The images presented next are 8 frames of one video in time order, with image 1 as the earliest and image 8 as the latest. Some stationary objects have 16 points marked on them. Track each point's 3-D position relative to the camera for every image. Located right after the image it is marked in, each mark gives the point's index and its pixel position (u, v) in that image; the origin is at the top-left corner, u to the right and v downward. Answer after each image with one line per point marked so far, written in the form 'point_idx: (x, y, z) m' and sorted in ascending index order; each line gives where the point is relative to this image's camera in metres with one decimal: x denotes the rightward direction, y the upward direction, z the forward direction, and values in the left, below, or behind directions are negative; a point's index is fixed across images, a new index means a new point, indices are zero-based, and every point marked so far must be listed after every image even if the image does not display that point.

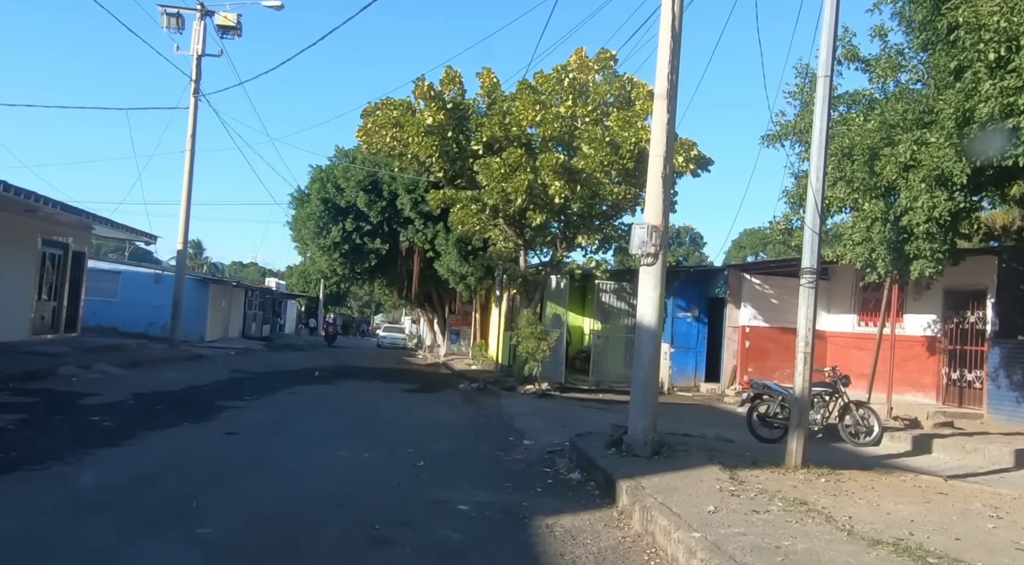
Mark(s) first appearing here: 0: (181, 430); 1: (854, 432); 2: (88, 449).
0: (-4.1, -1.8, +9.9) m
1: (+4.8, -2.1, +11.3) m
2: (-4.4, -1.8, +8.4) m
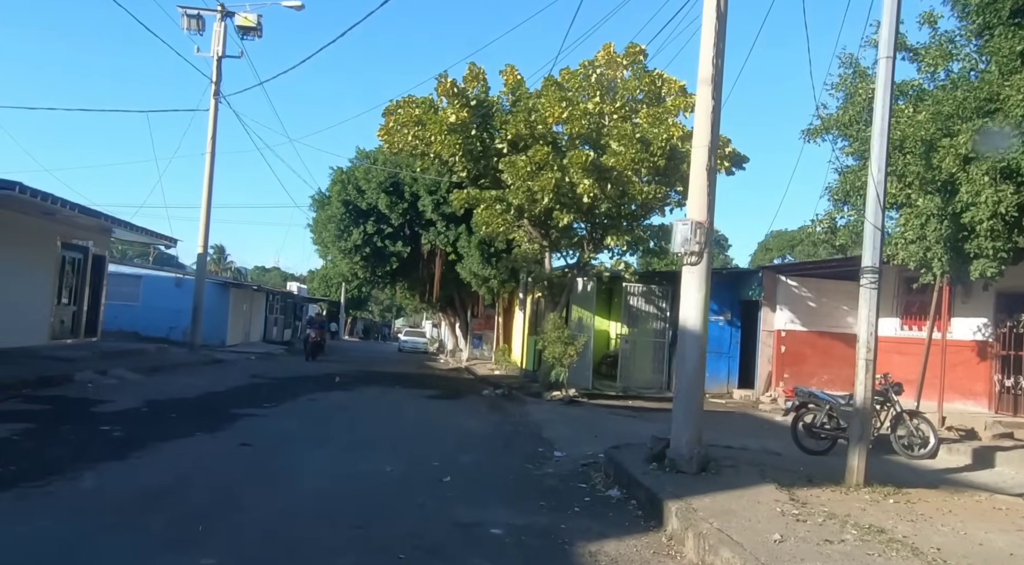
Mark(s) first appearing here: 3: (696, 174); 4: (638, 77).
0: (-3.7, -1.9, +9.4) m
1: (+5.2, -2.1, +10.6) m
2: (-4.1, -1.8, +7.9) m
3: (+1.9, +1.1, +8.2) m
4: (+2.9, +4.7, +18.5) m
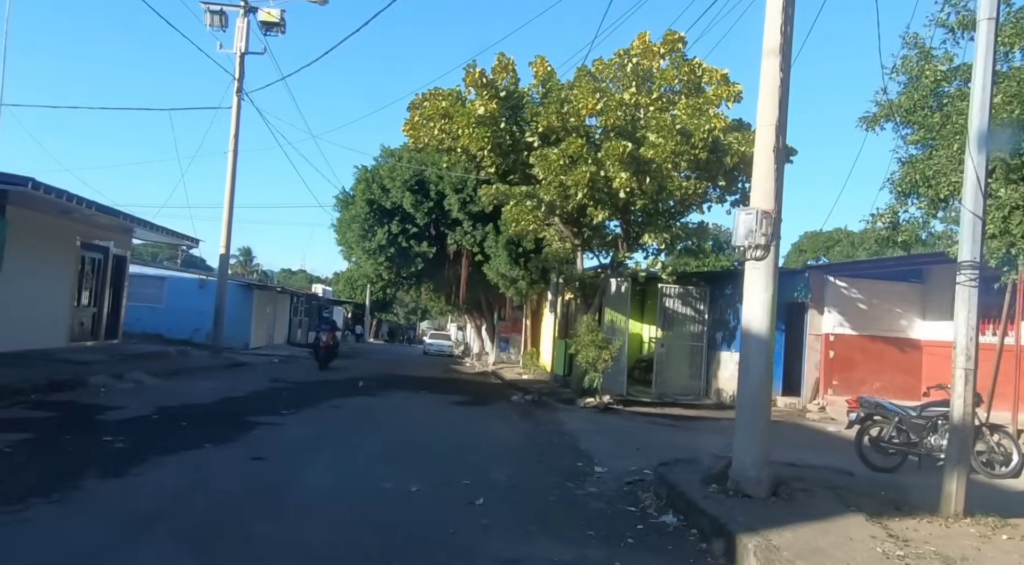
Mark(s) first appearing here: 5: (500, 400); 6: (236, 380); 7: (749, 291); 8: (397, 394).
0: (-3.3, -1.8, +8.6) m
1: (+5.6, -2.1, +9.5) m
2: (-3.8, -1.7, +7.1) m
3: (+2.2, +1.1, +7.2) m
4: (+3.6, +4.7, +17.5) m
5: (-0.3, -2.8, +19.2) m
6: (-6.6, -2.3, +19.3) m
7: (+2.1, -0.1, +7.3) m
8: (-2.7, -2.6, +19.0) m
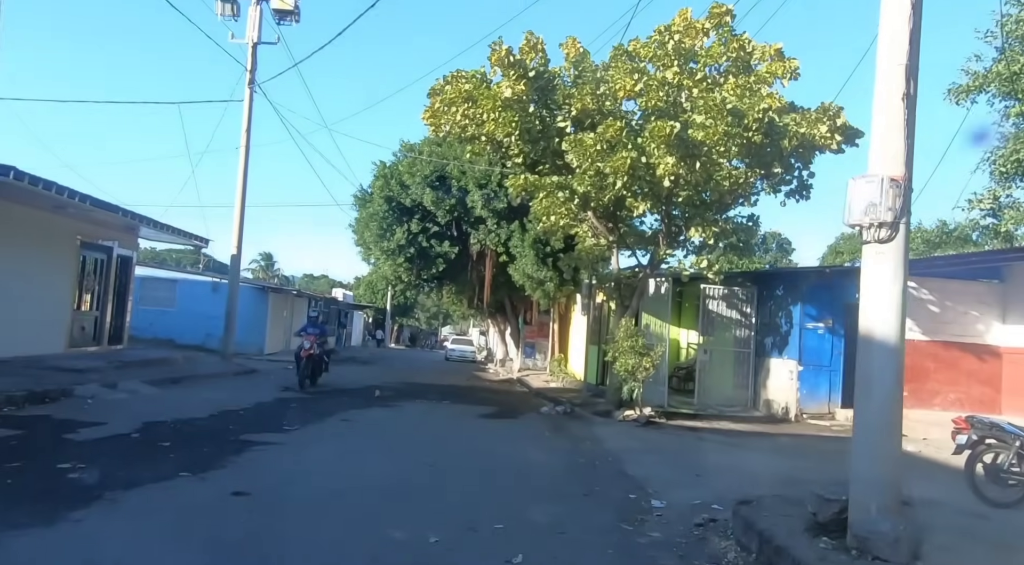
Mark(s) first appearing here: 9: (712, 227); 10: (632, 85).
0: (-3.0, -1.8, +7.0) m
1: (+6.0, -2.1, +7.6) m
2: (-3.4, -1.7, +5.5) m
3: (+2.6, +1.2, +5.5) m
4: (+4.2, +4.7, +15.8) m
5: (+0.4, -2.8, +17.6) m
6: (-6.0, -2.3, +17.8) m
7: (+2.5, 0.0, +5.5) m
8: (-2.1, -2.6, +17.4) m
9: (+3.9, +1.1, +15.6) m
10: (+2.3, +3.8, +15.2) m
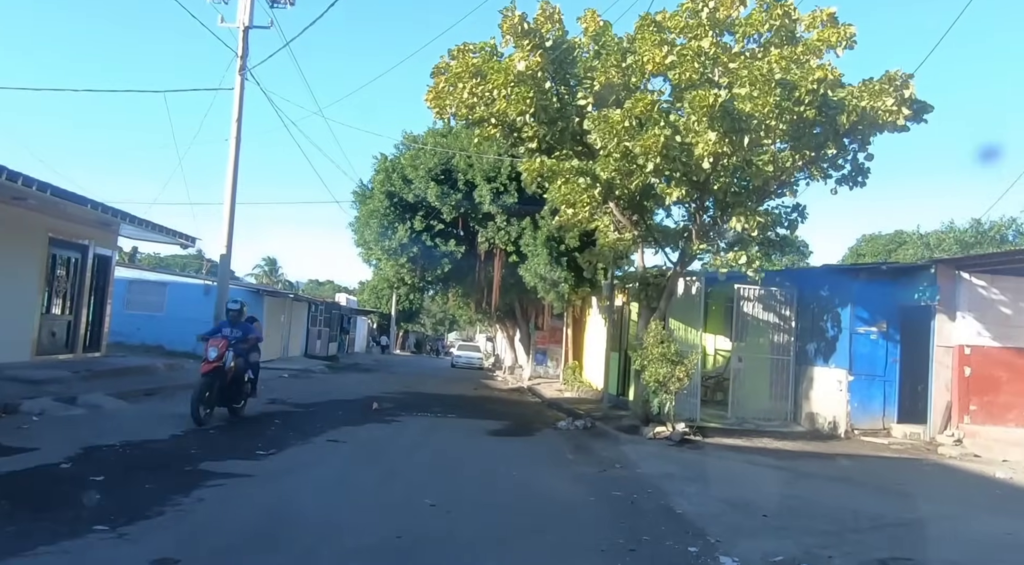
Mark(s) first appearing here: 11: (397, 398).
0: (-2.8, -1.7, +5.1) m
1: (+6.2, -2.0, +5.7) m
2: (-3.3, -1.6, +3.6) m
3: (+2.7, +1.3, +3.6) m
4: (+4.4, +4.7, +13.9) m
5: (+0.6, -2.8, +15.6) m
6: (-5.7, -2.3, +15.9) m
7: (+2.6, +0.1, +3.6) m
8: (-1.8, -2.6, +15.5) m
9: (+4.2, +1.1, +13.6) m
10: (+2.5, +3.8, +13.3) m
11: (-2.8, -2.8, +19.8) m
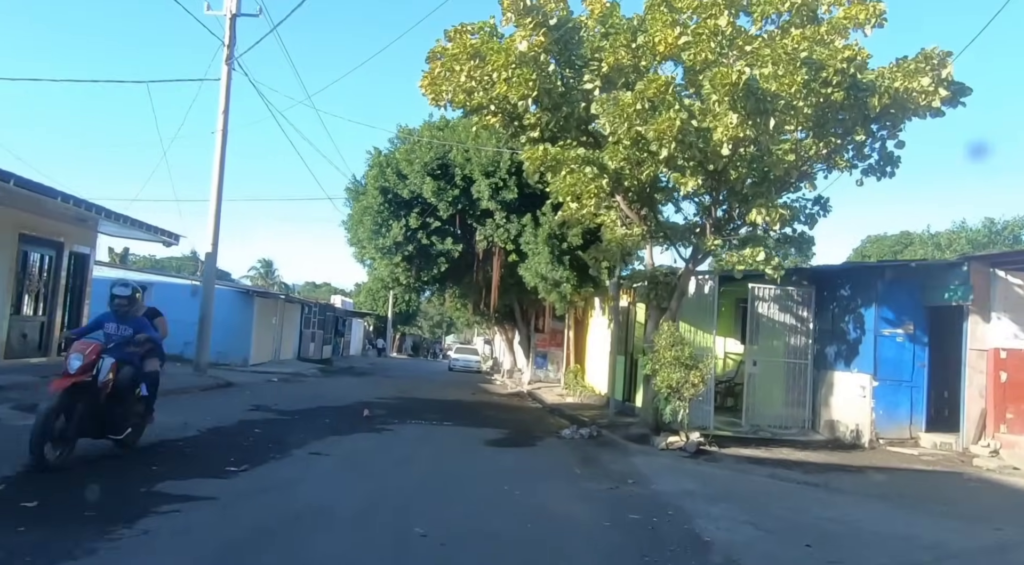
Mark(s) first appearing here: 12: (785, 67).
0: (-2.7, -1.6, +4.1) m
1: (+6.3, -1.9, +4.6) m
2: (-3.2, -1.5, +2.6) m
3: (+2.8, +1.4, +2.6) m
4: (+4.4, +4.8, +12.9) m
5: (+0.6, -2.8, +14.6) m
6: (-5.7, -2.3, +14.8) m
7: (+2.7, +0.2, +2.6) m
8: (-1.8, -2.6, +14.5) m
9: (+4.2, +1.2, +12.6) m
10: (+2.5, +3.8, +12.3) m
11: (-2.9, -2.8, +18.7) m
12: (+3.8, +3.0, +11.2) m
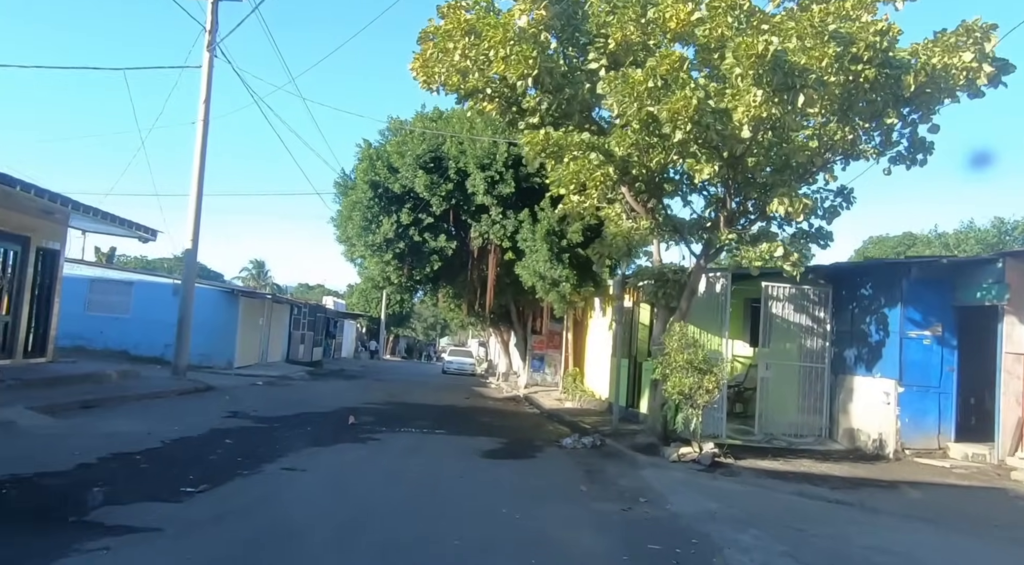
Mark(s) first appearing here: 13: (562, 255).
0: (-2.7, -1.5, +2.9) m
1: (+6.3, -1.8, +3.6) m
2: (-3.2, -1.4, +1.5) m
3: (+2.8, +1.5, +1.5) m
4: (+4.4, +4.8, +11.8) m
5: (+0.6, -2.7, +13.5) m
6: (-5.7, -2.2, +13.7) m
7: (+2.7, +0.2, +1.5) m
8: (-1.8, -2.6, +13.4) m
9: (+4.2, +1.2, +11.5) m
10: (+2.5, +3.9, +11.3) m
11: (-2.9, -2.8, +17.6) m
12: (+3.8, +3.0, +10.1) m
13: (+1.2, +0.7, +19.4) m
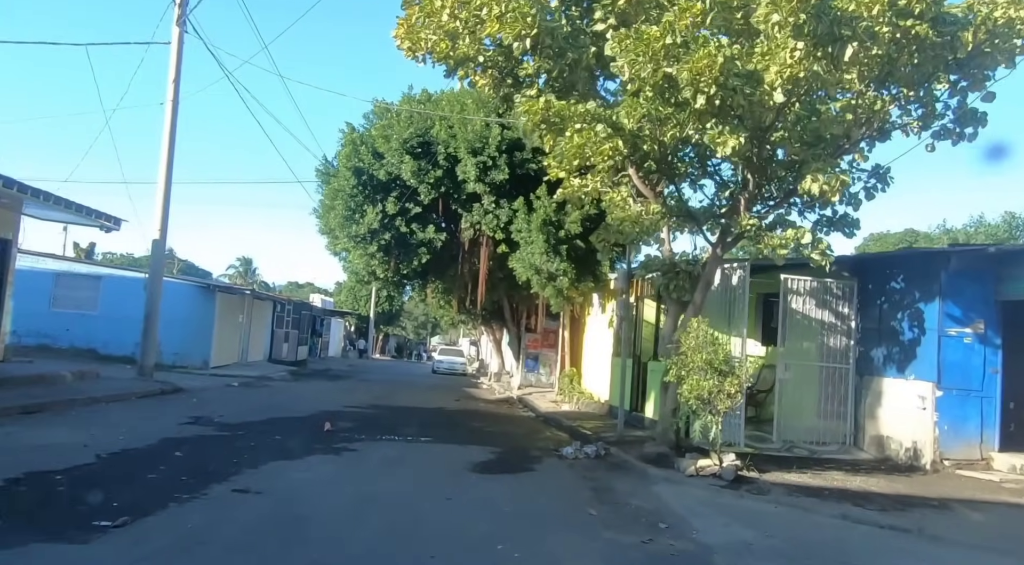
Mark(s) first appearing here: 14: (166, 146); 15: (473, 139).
0: (-2.7, -1.4, +1.5) m
1: (+6.3, -1.7, +2.2) m
2: (-3.1, -1.3, 0.0) m
3: (+2.9, +1.6, +0.1) m
4: (+4.3, +5.0, +10.4) m
5: (+0.5, -2.6, +12.1) m
6: (-5.8, -2.1, +12.2) m
7: (+2.8, +0.4, +0.1) m
8: (-1.9, -2.4, +11.9) m
9: (+4.1, +1.3, +10.1) m
10: (+2.5, +4.0, +9.8) m
11: (-3.1, -2.6, +16.1) m
12: (+3.7, +3.2, +8.7) m
13: (+1.1, +0.8, +18.0) m
14: (-8.6, +3.5, +20.1) m
15: (-0.9, +3.4, +19.0) m
